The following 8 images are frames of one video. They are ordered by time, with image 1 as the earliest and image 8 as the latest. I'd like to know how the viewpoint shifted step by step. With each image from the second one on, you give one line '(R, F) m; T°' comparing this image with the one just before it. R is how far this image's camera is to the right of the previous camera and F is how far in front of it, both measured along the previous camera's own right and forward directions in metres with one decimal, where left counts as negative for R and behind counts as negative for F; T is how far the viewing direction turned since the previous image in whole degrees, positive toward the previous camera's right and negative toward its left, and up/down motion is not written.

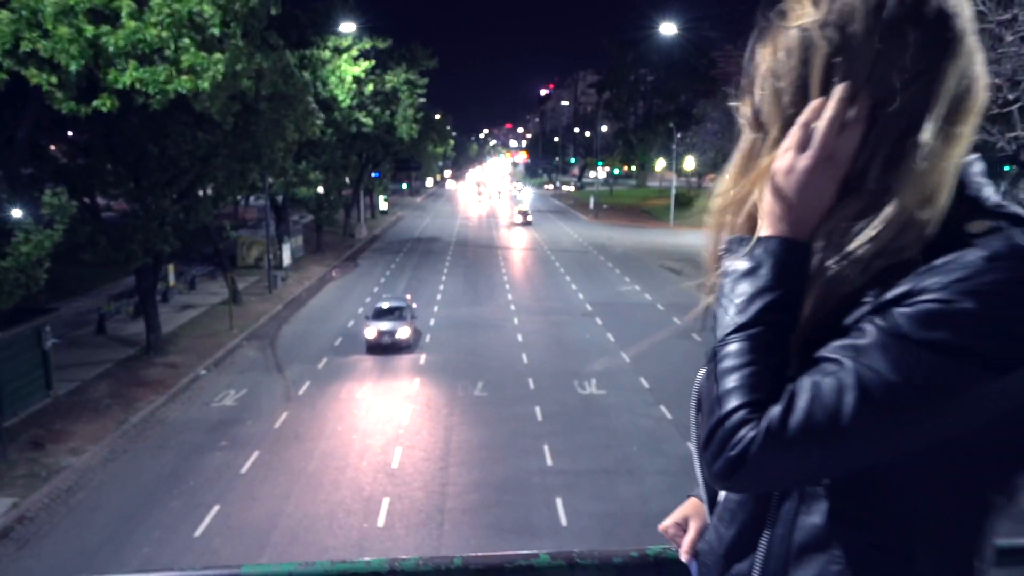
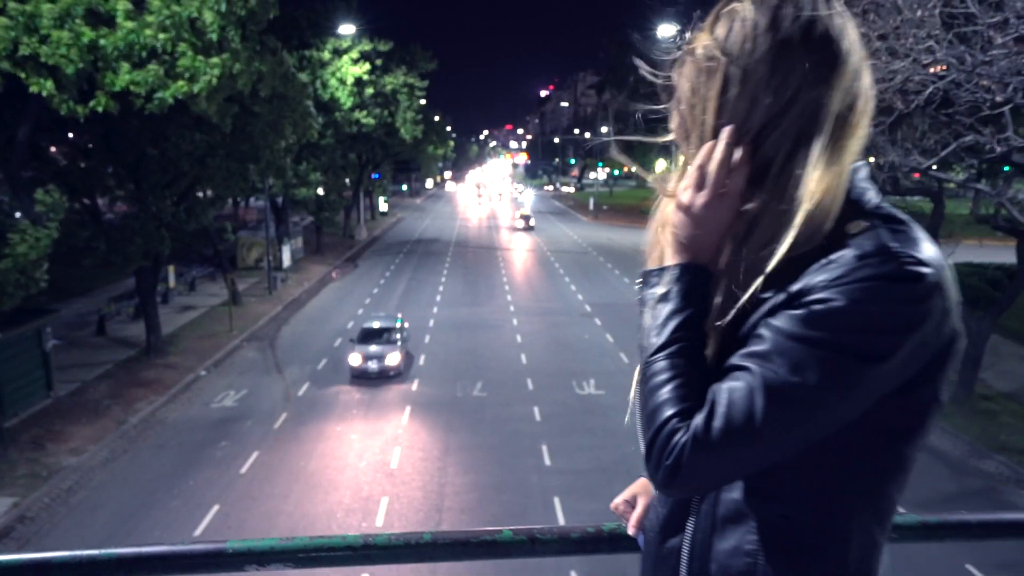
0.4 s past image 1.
(0.0, -0.1) m; 0°
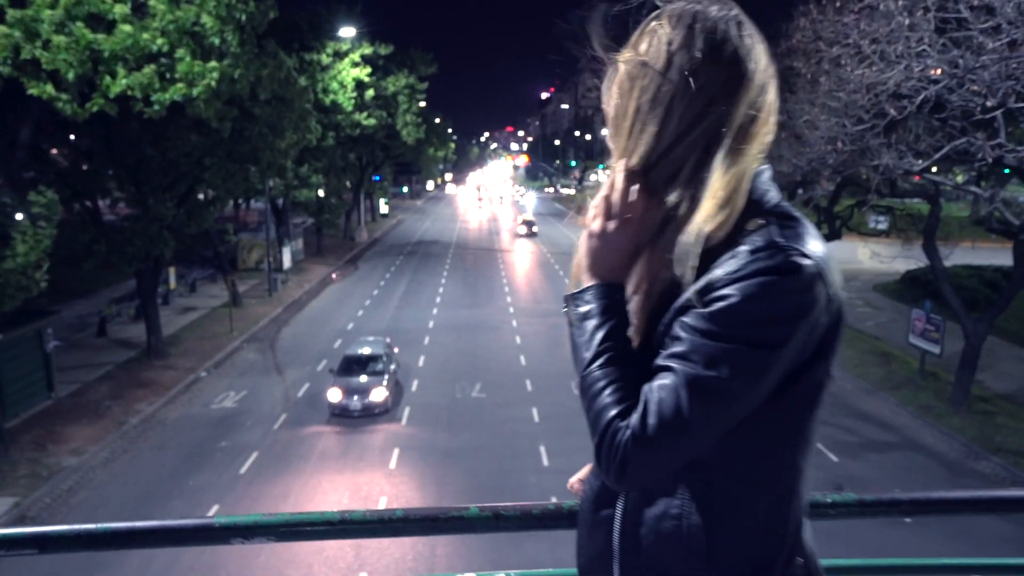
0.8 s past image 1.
(0.0, -0.1) m; 0°
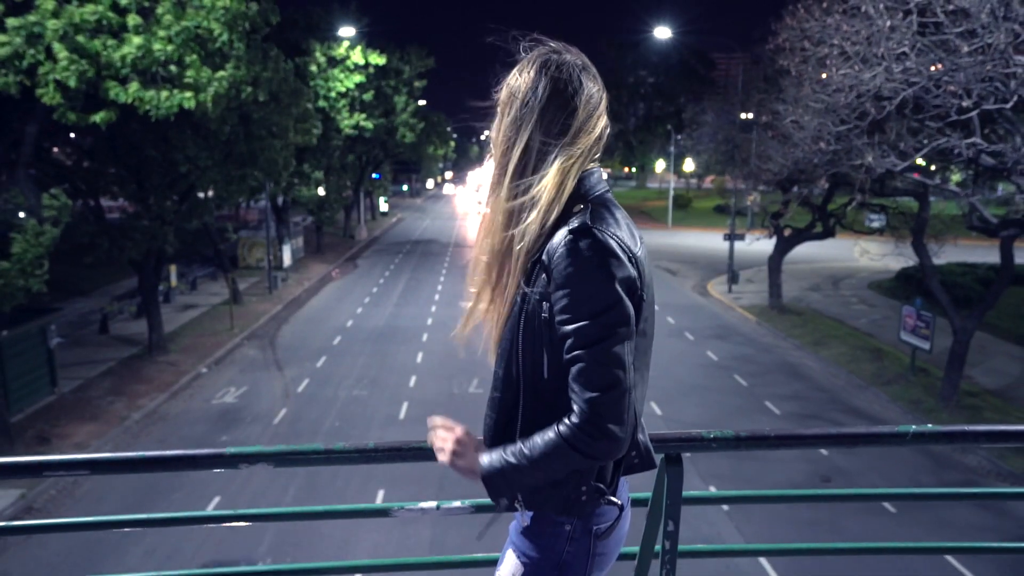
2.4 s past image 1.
(+0.1, -0.3) m; 0°
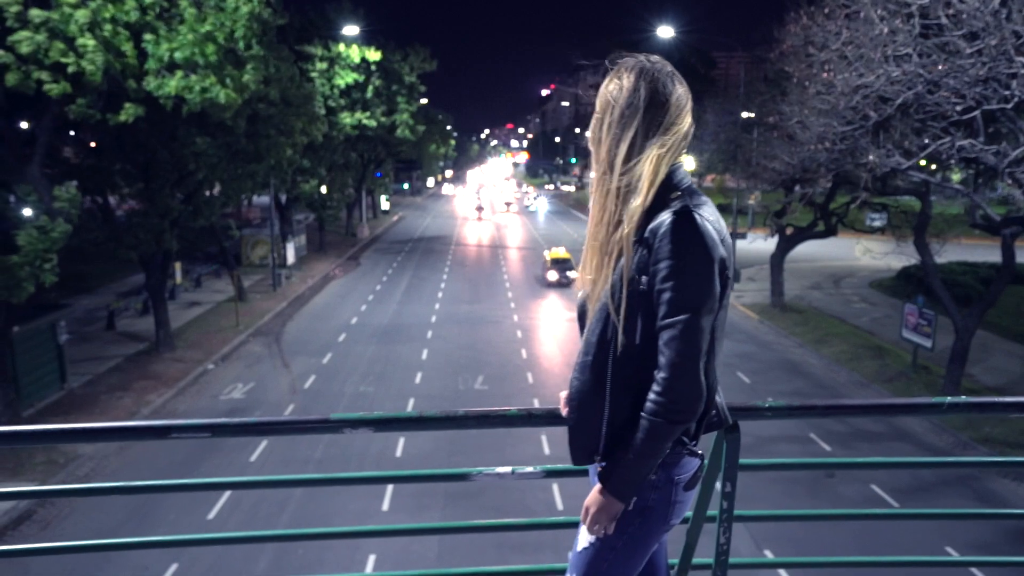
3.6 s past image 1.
(-0.1, -0.2) m; 0°
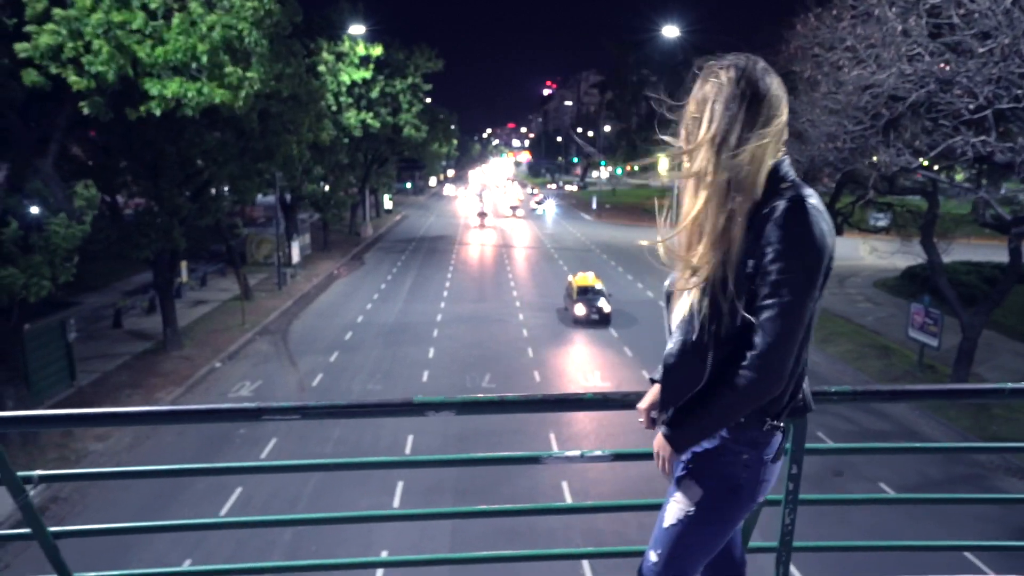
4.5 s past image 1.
(-0.2, -0.1) m; 0°
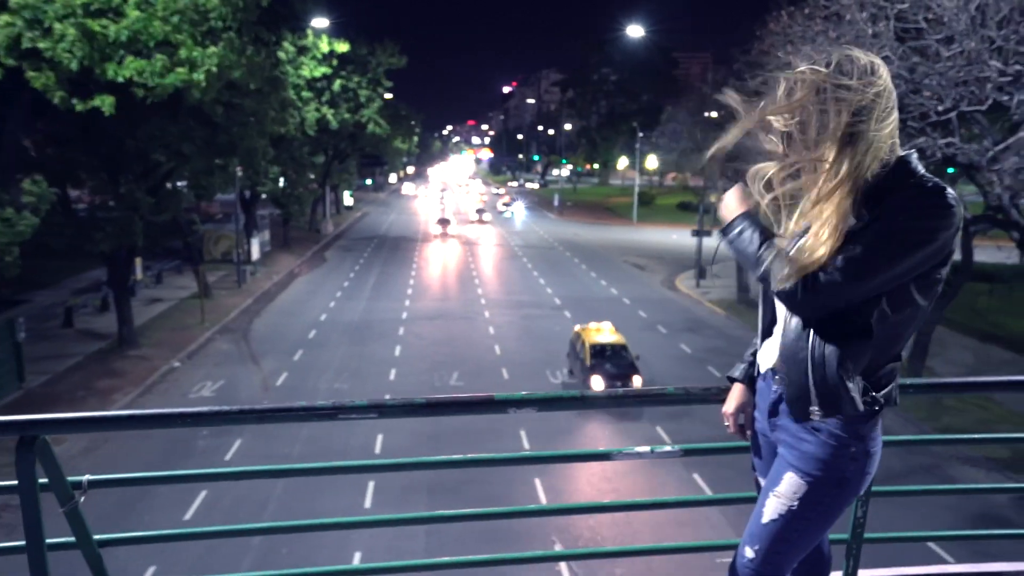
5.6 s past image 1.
(-0.2, +0.3) m; +3°
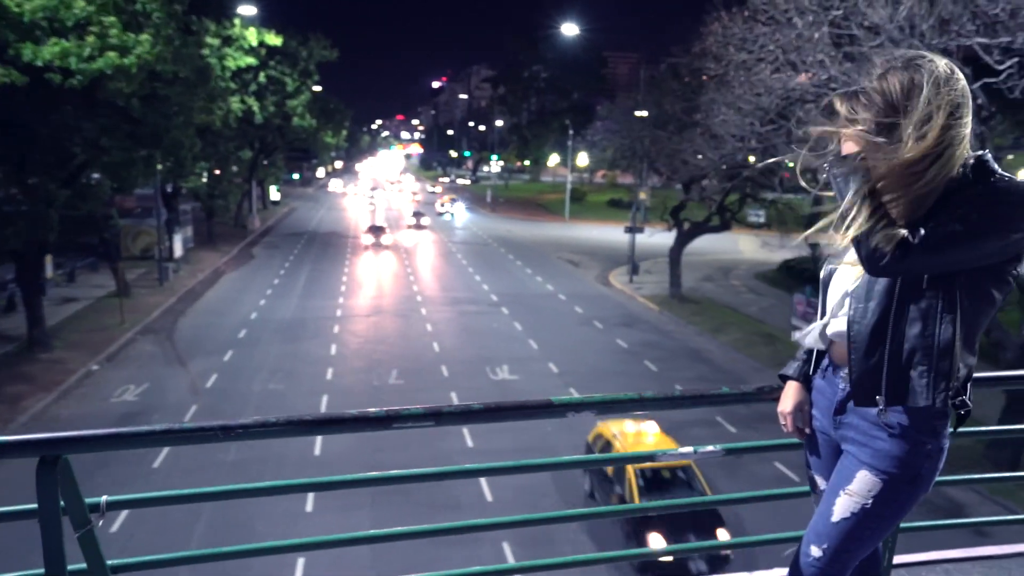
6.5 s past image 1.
(-0.3, +0.6) m; +4°
